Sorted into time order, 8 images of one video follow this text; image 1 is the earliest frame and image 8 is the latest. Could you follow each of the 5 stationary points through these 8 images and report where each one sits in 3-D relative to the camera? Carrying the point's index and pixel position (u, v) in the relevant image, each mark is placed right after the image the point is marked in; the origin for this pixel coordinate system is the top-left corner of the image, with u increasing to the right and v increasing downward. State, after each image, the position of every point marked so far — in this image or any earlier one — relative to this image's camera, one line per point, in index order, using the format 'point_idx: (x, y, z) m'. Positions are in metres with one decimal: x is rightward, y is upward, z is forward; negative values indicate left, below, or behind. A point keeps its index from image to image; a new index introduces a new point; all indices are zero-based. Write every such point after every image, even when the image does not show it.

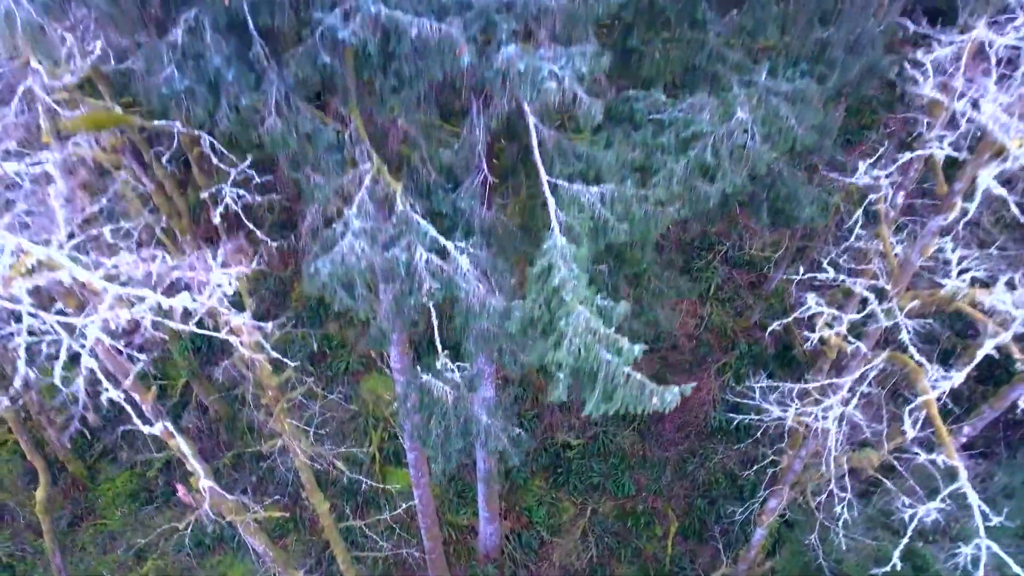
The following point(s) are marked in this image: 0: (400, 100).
0: (-0.9, +1.5, +4.3) m
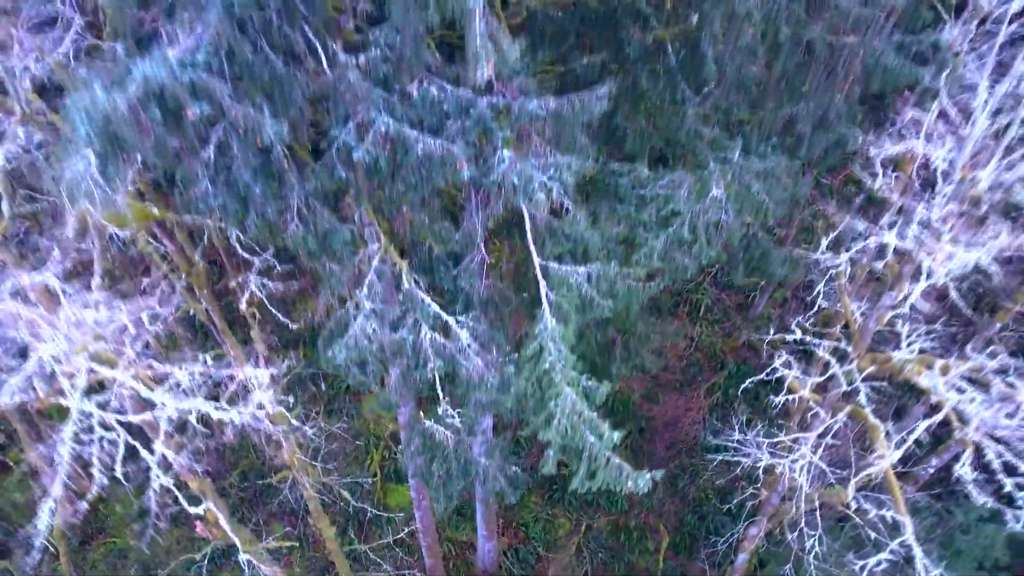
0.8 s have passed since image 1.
0: (-1.0, +0.8, +4.8) m
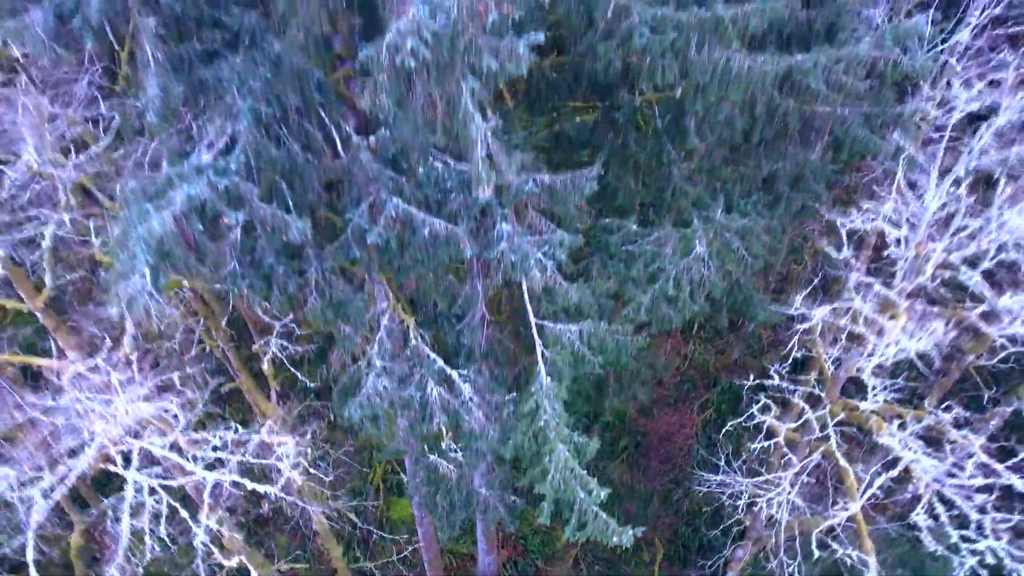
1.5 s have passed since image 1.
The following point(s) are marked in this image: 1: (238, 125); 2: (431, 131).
0: (-1.0, +0.2, +5.3) m
1: (-2.2, +1.3, +4.4) m
2: (-0.6, +1.1, +4.2) m
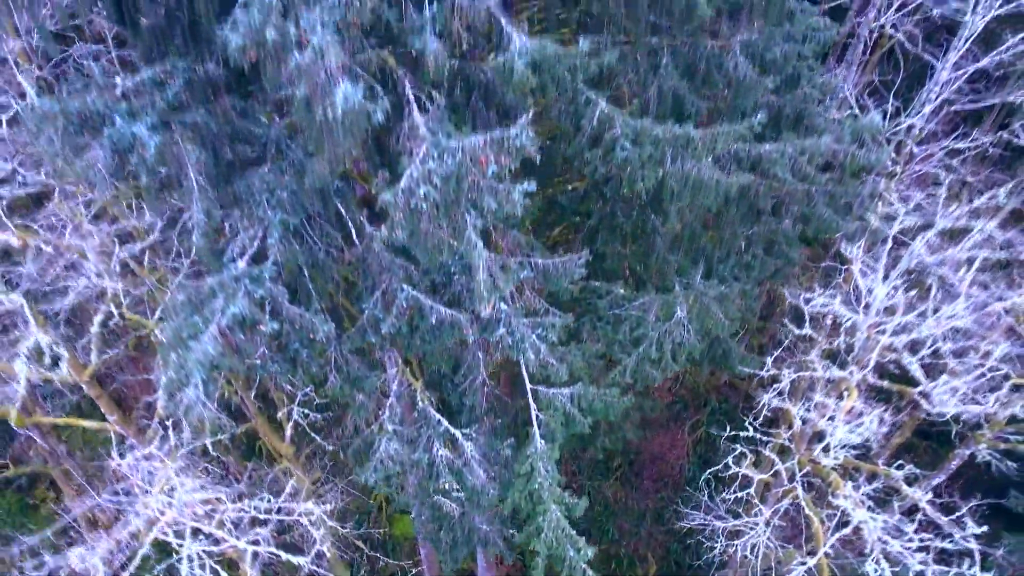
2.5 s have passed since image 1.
0: (-1.0, -0.6, +5.9) m
1: (-2.2, +0.5, +5.0) m
2: (-0.6, +0.3, +4.8) m
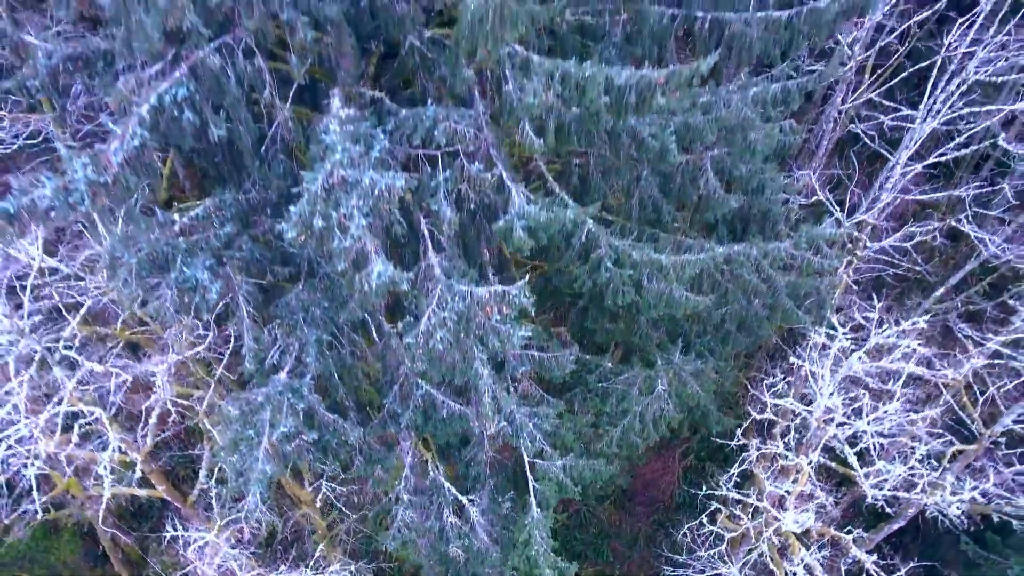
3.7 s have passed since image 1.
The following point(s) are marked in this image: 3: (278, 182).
0: (-1.0, -1.8, +6.8) m
1: (-2.2, -0.7, +6.0) m
2: (-0.7, -0.9, +5.7) m
3: (-2.6, +1.3, +5.7) m
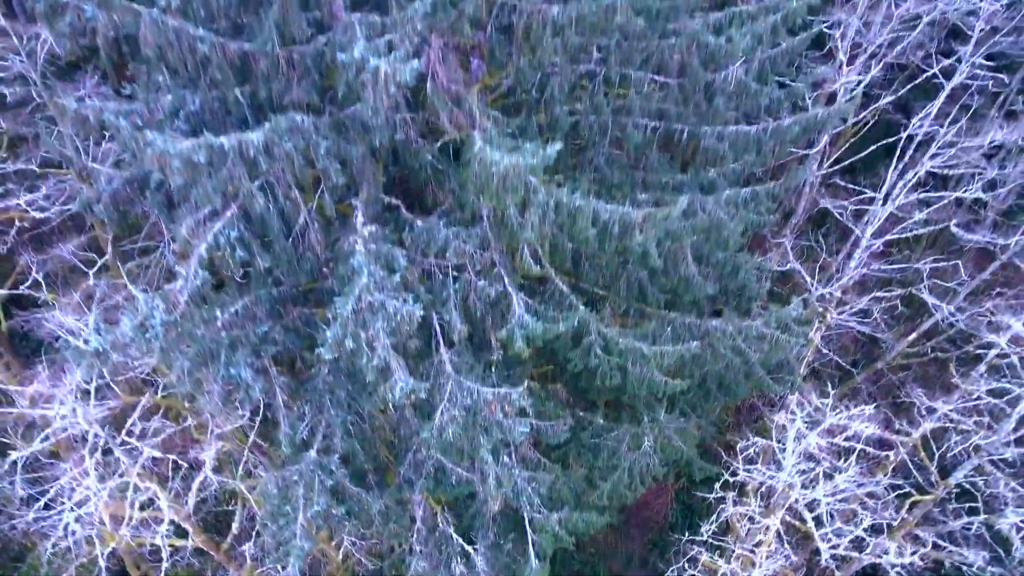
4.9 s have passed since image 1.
0: (-1.0, -2.9, +7.7) m
1: (-2.2, -1.8, +6.8) m
2: (-0.6, -2.0, +6.6) m
3: (-2.5, +0.1, +6.6) m
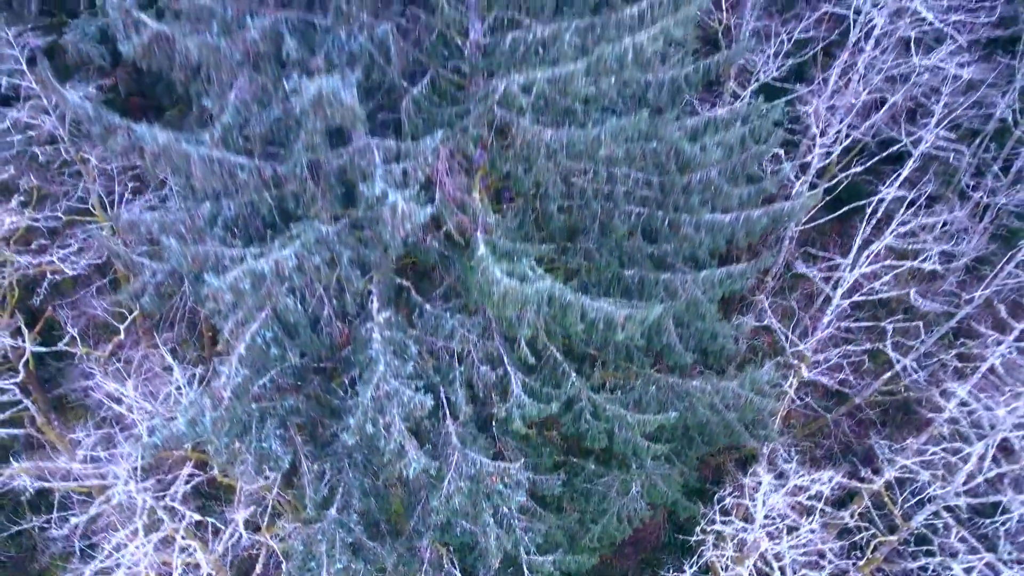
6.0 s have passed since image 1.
0: (-1.0, -4.0, +8.5) m
1: (-2.2, -2.9, +7.6) m
2: (-0.7, -3.1, +7.4) m
3: (-2.6, -0.9, +7.4) m
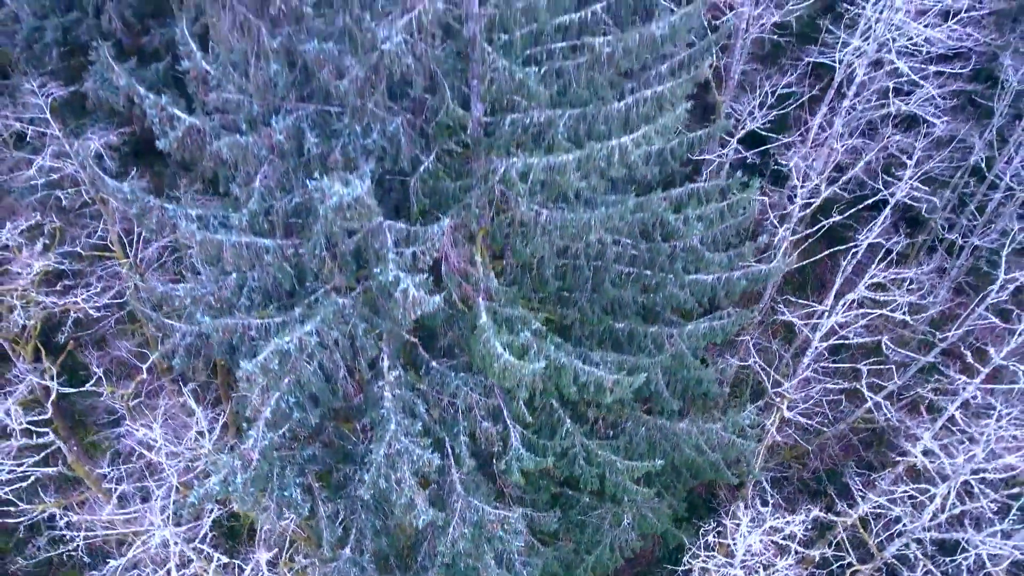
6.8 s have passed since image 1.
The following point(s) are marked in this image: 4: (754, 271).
0: (-1.0, -4.9, +9.2) m
1: (-2.3, -3.8, +8.3) m
2: (-0.7, -4.0, +8.1) m
3: (-2.6, -1.8, +8.1) m
4: (+3.9, +0.3, +8.7) m
